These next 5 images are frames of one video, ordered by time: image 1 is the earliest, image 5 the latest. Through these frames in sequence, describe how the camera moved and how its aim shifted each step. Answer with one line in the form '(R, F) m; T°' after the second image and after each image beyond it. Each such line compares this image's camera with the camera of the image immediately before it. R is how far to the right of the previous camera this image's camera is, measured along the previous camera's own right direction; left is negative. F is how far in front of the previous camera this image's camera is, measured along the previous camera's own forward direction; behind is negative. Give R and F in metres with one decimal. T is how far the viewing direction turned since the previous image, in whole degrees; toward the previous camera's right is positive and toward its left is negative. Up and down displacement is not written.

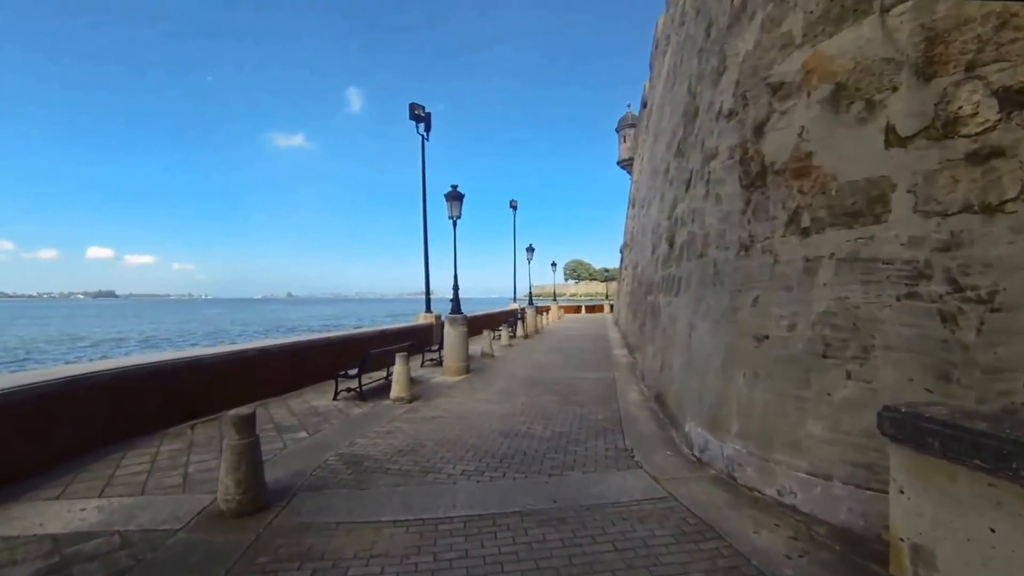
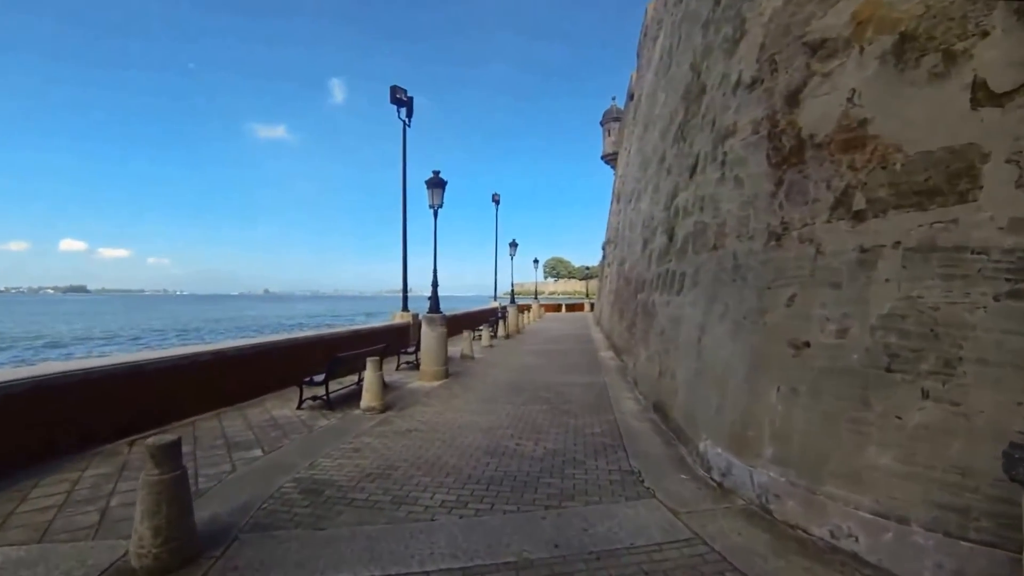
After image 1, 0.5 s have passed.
(-0.1, +0.8) m; +2°
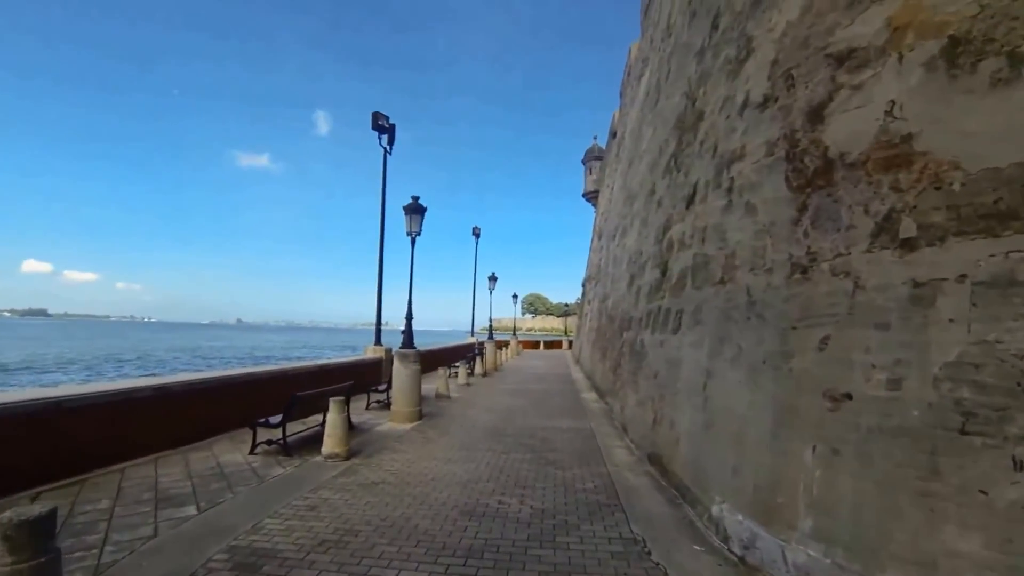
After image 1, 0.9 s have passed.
(-0.1, +0.6) m; +2°
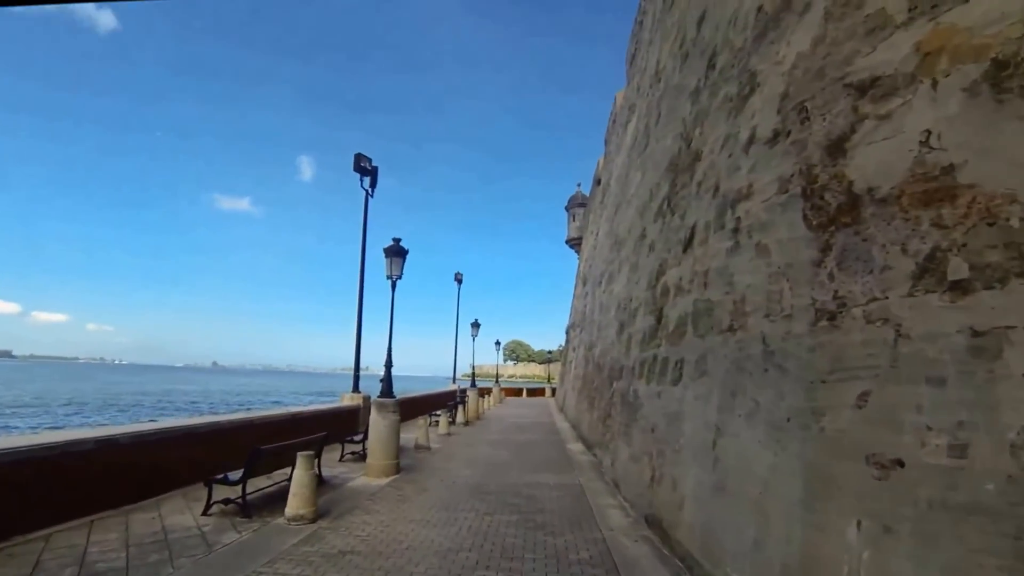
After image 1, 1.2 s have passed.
(-0.1, +0.4) m; +2°
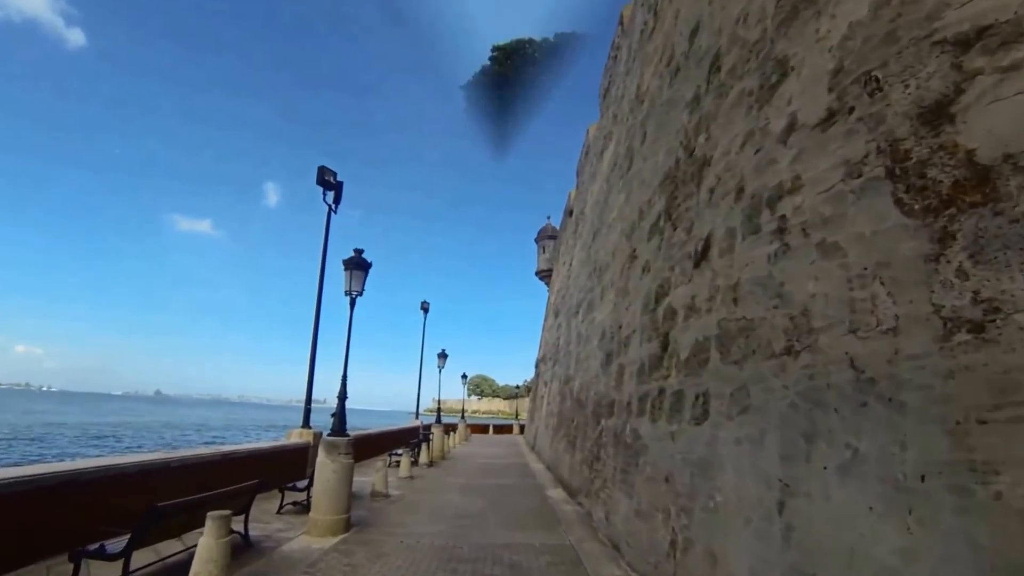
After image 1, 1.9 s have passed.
(-0.2, +1.0) m; +4°
